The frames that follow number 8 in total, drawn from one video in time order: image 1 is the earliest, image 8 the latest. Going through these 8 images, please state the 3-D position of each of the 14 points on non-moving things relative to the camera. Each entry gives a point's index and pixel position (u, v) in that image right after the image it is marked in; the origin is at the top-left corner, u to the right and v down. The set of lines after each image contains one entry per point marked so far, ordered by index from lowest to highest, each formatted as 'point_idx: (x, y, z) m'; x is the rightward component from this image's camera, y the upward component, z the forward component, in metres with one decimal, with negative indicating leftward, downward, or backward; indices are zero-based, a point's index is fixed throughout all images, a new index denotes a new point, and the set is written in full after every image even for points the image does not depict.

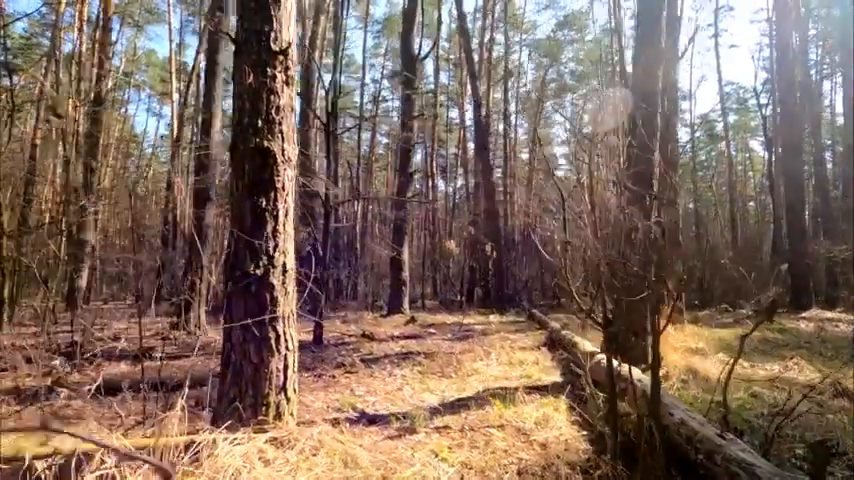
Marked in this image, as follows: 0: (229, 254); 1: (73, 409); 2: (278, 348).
0: (-1.0, -0.1, +3.2) m
1: (-2.4, -1.1, +4.1) m
2: (-0.8, -0.6, +3.2) m
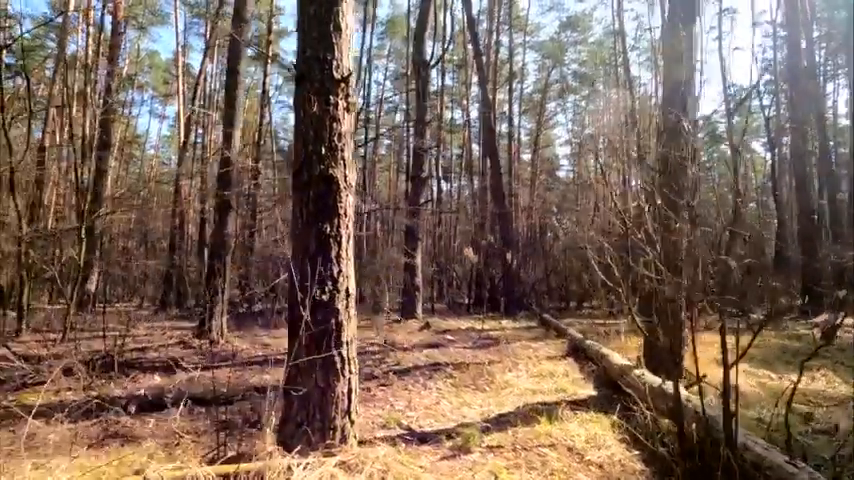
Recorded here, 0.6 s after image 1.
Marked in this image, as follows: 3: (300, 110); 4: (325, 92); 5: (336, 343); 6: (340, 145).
0: (-0.7, -0.2, +3.2) m
1: (-2.1, -1.3, +4.1) m
2: (-0.4, -0.7, +3.2) m
3: (-0.7, +0.7, +3.3) m
4: (-0.5, +0.8, +3.3) m
5: (-0.5, -0.5, +3.2) m
6: (-0.5, +0.5, +3.3) m
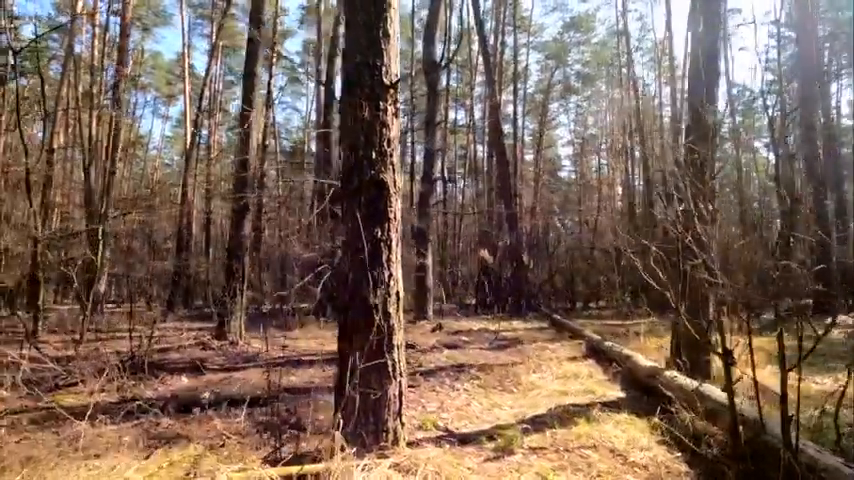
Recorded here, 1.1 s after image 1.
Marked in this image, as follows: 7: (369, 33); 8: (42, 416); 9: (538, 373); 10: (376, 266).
0: (-0.4, -0.2, +3.3) m
1: (-1.8, -1.3, +4.2) m
2: (-0.2, -0.7, +3.2) m
3: (-0.4, +0.7, +3.3) m
4: (-0.3, +0.8, +3.3) m
5: (-0.2, -0.6, +3.2) m
6: (-0.2, +0.5, +3.3) m
7: (-0.3, +1.2, +3.3) m
8: (-2.7, -1.2, +4.3) m
9: (+1.3, -1.5, +6.9) m
10: (-0.3, -0.1, +3.2) m
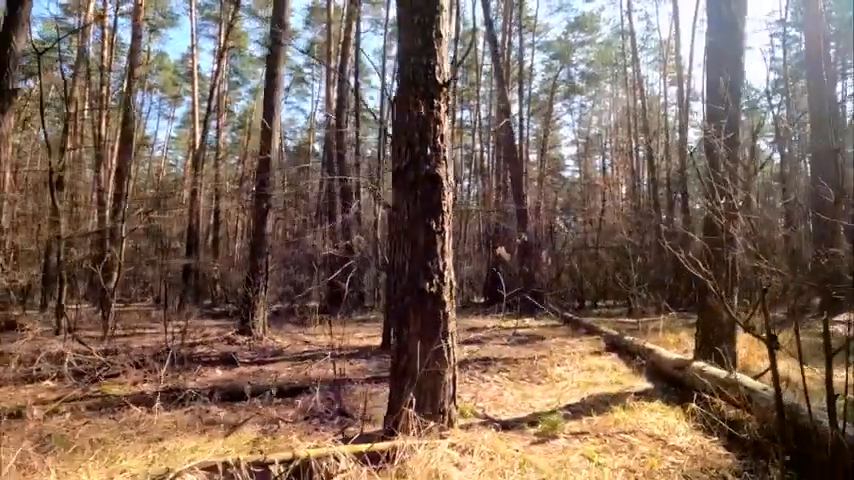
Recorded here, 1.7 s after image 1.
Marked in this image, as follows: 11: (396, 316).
0: (-0.1, -0.2, +3.4) m
1: (-1.5, -1.2, +4.3) m
2: (+0.1, -0.7, +3.4) m
3: (-0.1, +0.7, +3.5) m
4: (0.0, +0.8, +3.5) m
5: (+0.1, -0.5, +3.4) m
6: (+0.1, +0.5, +3.5) m
7: (0.0, +1.2, +3.5) m
8: (-2.4, -1.2, +4.5) m
9: (+1.6, -1.5, +7.0) m
10: (0.0, -0.1, +3.4) m
11: (-0.2, -0.4, +3.4) m
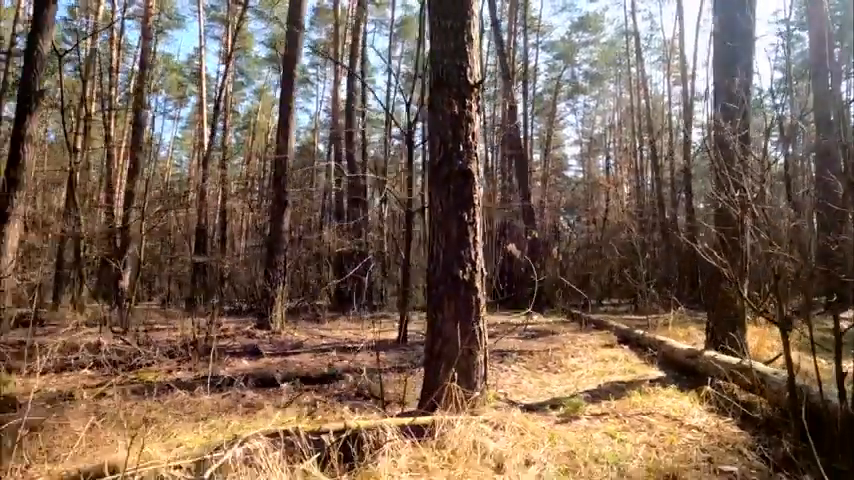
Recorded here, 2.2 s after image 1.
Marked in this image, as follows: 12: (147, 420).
0: (+0.1, -0.1, +3.7) m
1: (-1.3, -1.2, +4.6) m
2: (+0.3, -0.6, +3.6) m
3: (+0.1, +0.8, +3.7) m
4: (+0.2, +0.9, +3.7) m
5: (+0.3, -0.5, +3.6) m
6: (+0.3, +0.6, +3.7) m
7: (+0.2, +1.3, +3.7) m
8: (-2.2, -1.1, +4.7) m
9: (+1.8, -1.4, +7.2) m
10: (+0.2, 0.0, +3.6) m
11: (0.0, -0.4, +3.6) m
12: (-1.7, -1.1, +3.7) m
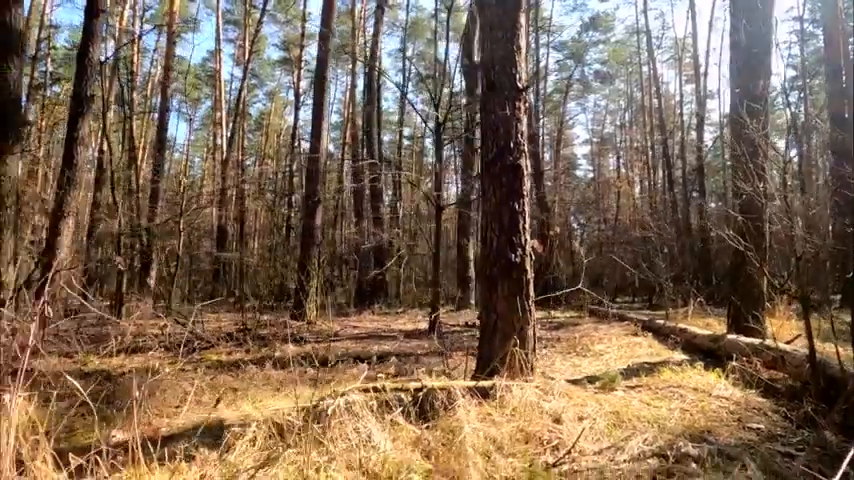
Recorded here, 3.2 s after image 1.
0: (+0.4, -0.1, +4.1) m
1: (-0.9, -1.1, +5.0) m
2: (+0.7, -0.5, +4.1) m
3: (+0.4, +0.9, +4.2) m
4: (+0.6, +1.0, +4.1) m
5: (+0.7, -0.4, +4.0) m
6: (+0.7, +0.7, +4.2) m
7: (+0.5, +1.3, +4.2) m
8: (-1.8, -1.1, +5.2) m
9: (+2.2, -1.3, +7.6) m
10: (+0.6, 0.0, +4.0) m
11: (+0.4, -0.3, +4.1) m
12: (-1.3, -1.0, +4.2) m
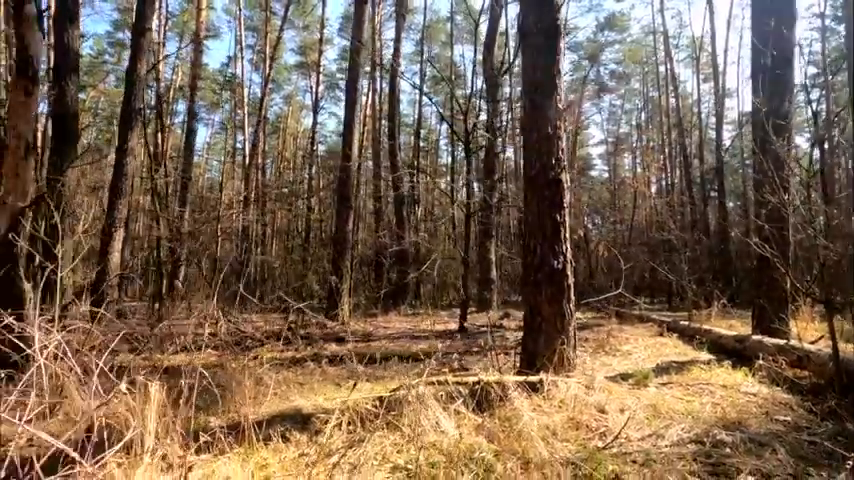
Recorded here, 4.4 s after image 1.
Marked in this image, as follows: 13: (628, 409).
0: (+0.8, -0.1, +4.5) m
1: (-0.5, -1.2, +5.4) m
2: (+1.0, -0.6, +4.4) m
3: (+0.8, +0.8, +4.5) m
4: (+0.9, +0.9, +4.5) m
5: (+1.0, -0.4, +4.4) m
6: (+1.0, +0.6, +4.5) m
7: (+0.9, +1.3, +4.5) m
8: (-1.4, -1.1, +5.6) m
9: (+2.7, -1.4, +8.0) m
10: (+0.9, 0.0, +4.4) m
11: (+0.8, -0.3, +4.4) m
12: (-1.0, -1.1, +4.6) m
13: (+1.2, -1.0, +3.8) m
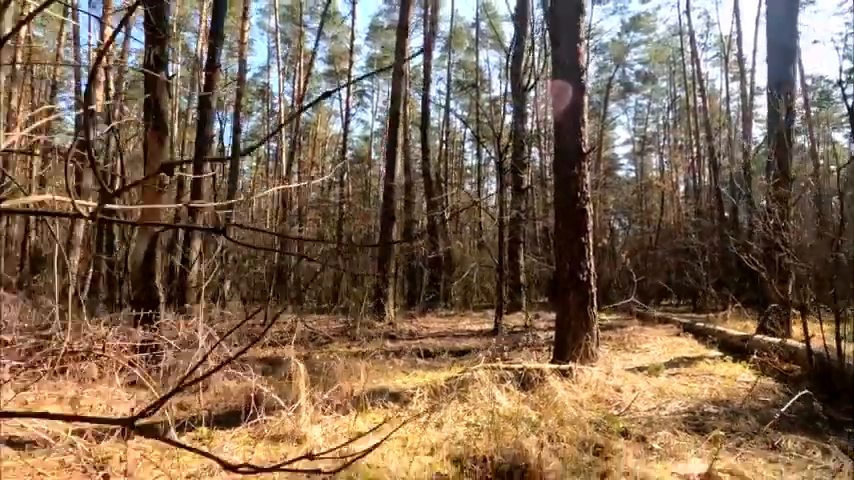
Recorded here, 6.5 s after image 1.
0: (+1.3, -0.3, +5.6) m
1: (0.0, -1.3, +6.6) m
2: (+1.5, -0.7, +5.5) m
3: (+1.3, +0.7, +5.6) m
4: (+1.4, +0.8, +5.6) m
5: (+1.5, -0.6, +5.5) m
6: (+1.5, +0.5, +5.6) m
7: (+1.4, +1.1, +5.6) m
8: (-0.9, -1.3, +6.8) m
9: (+3.3, -1.5, +9.0) m
10: (+1.4, -0.2, +5.5) m
11: (+1.2, -0.5, +5.6) m
12: (-0.5, -1.2, +5.8) m
13: (+1.7, -1.2, +4.8) m
